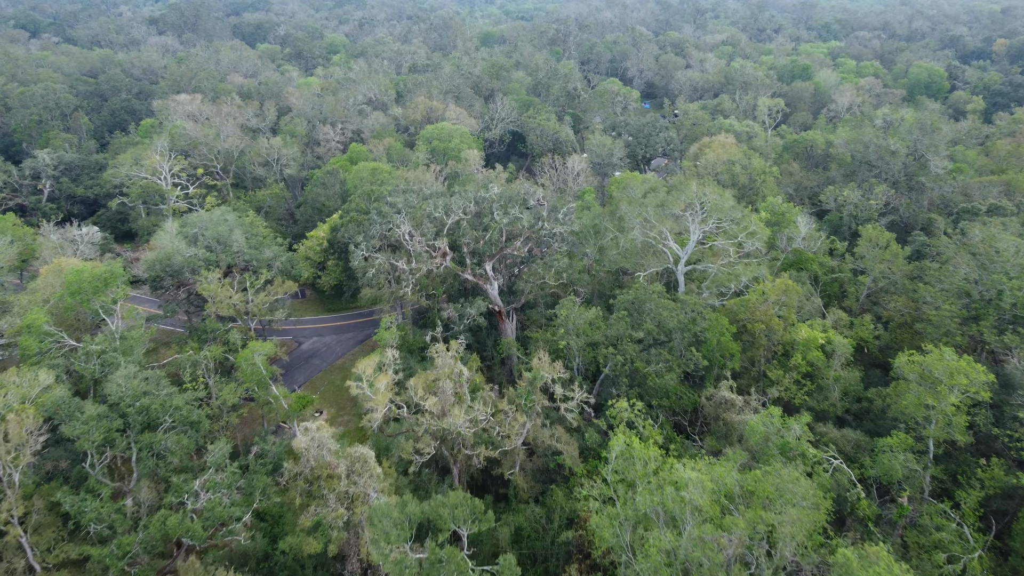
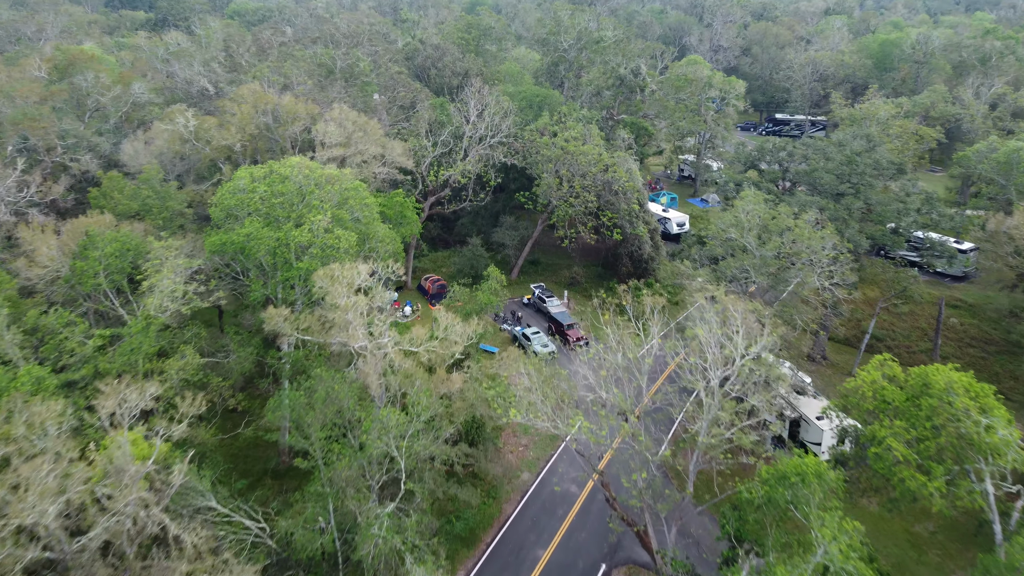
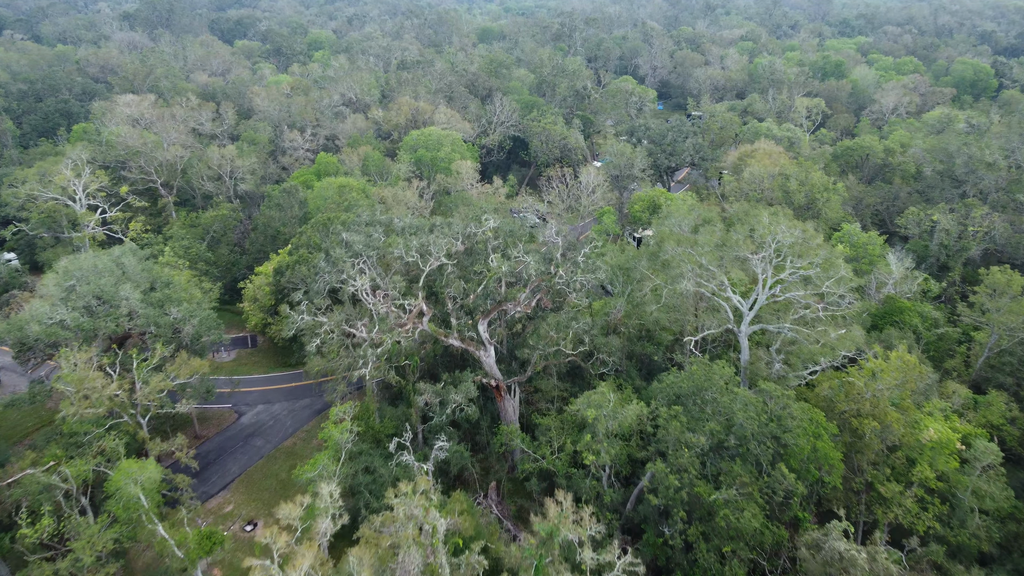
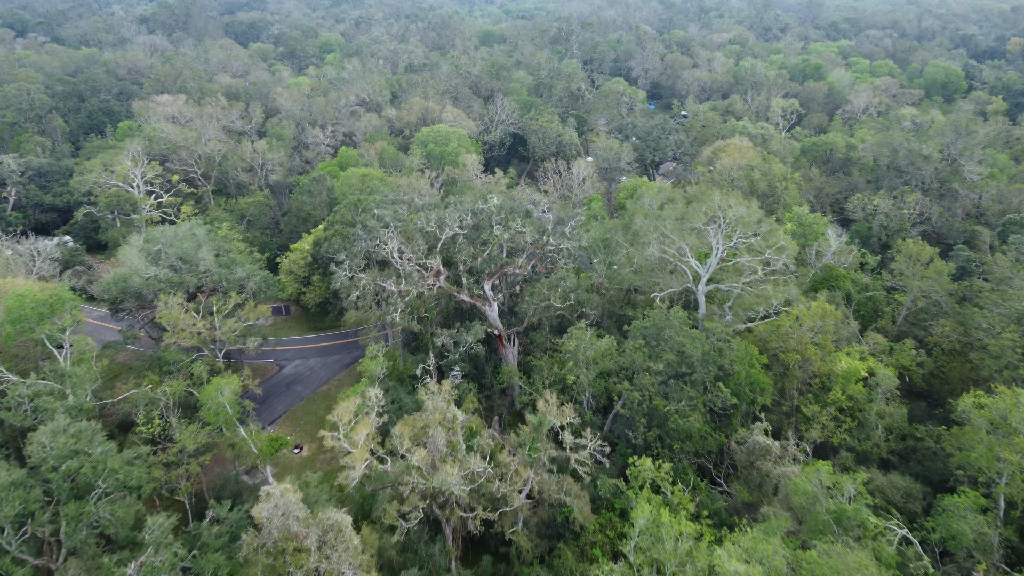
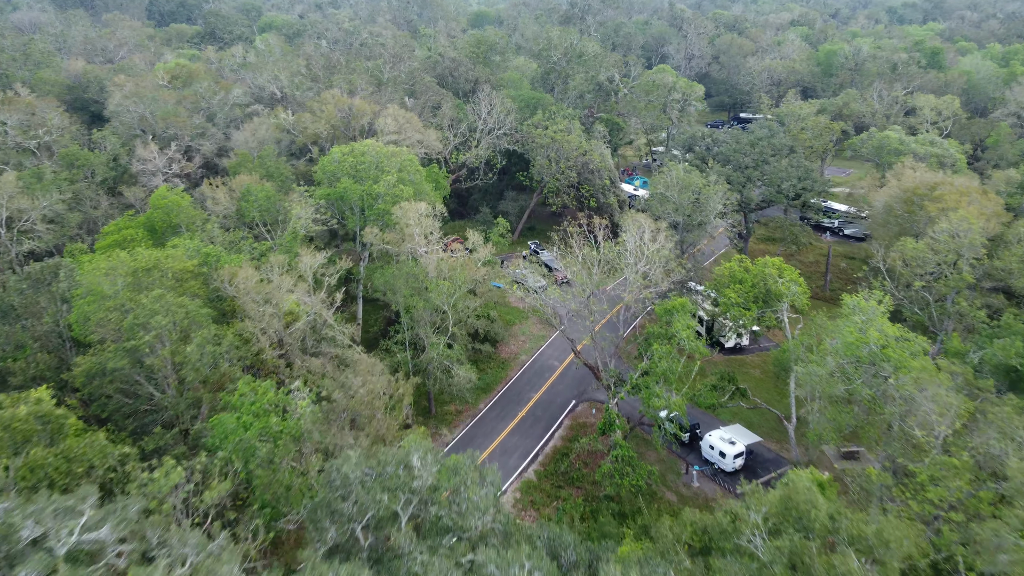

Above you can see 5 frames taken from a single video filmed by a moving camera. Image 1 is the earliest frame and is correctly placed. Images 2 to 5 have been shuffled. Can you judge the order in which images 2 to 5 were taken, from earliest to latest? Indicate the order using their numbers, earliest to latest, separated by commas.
4, 3, 5, 2
